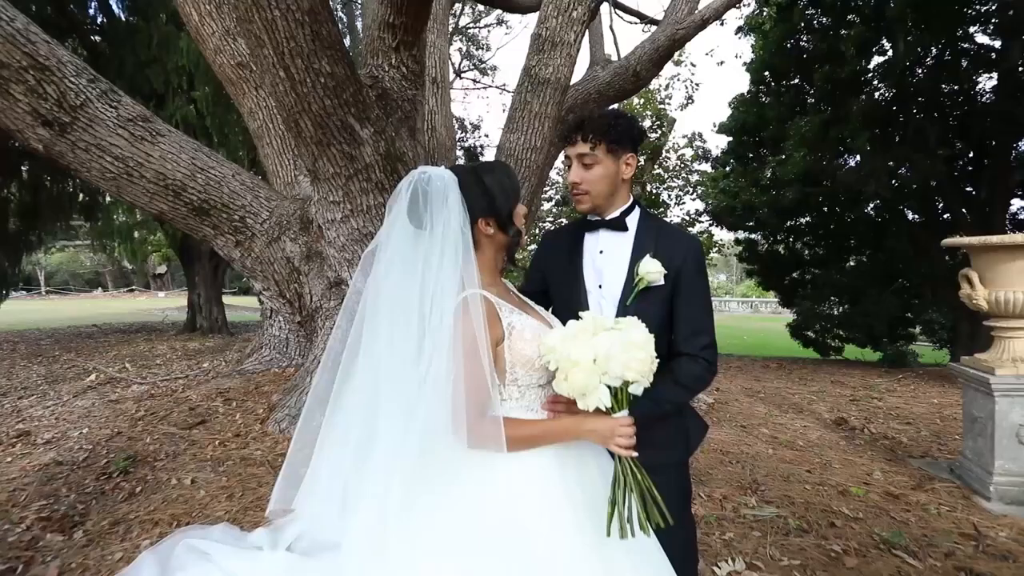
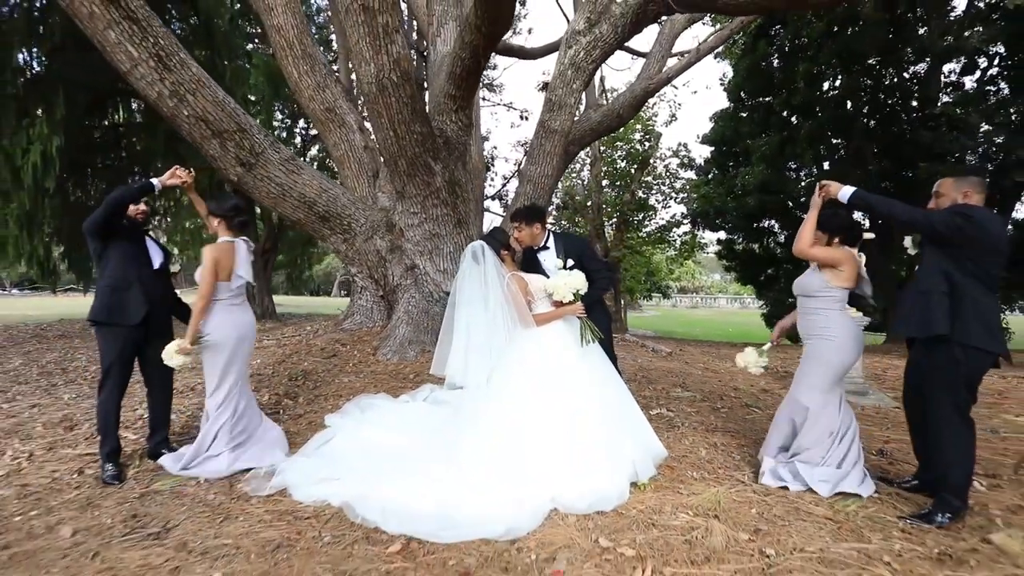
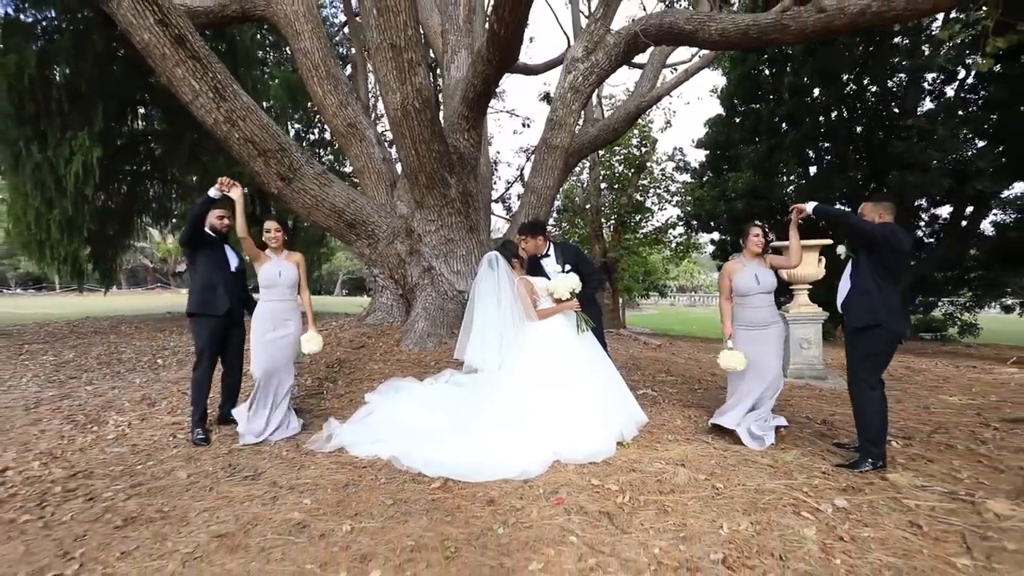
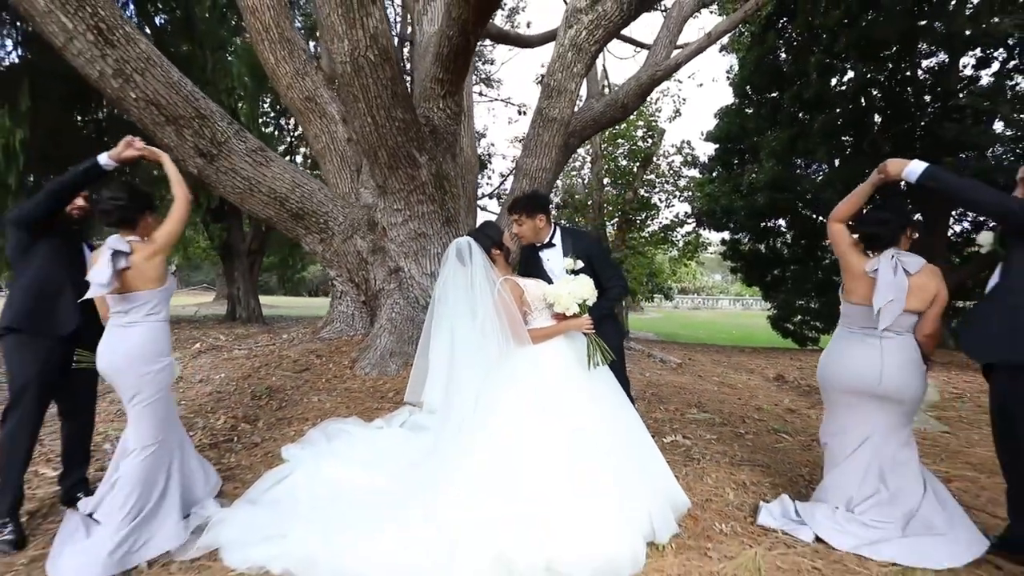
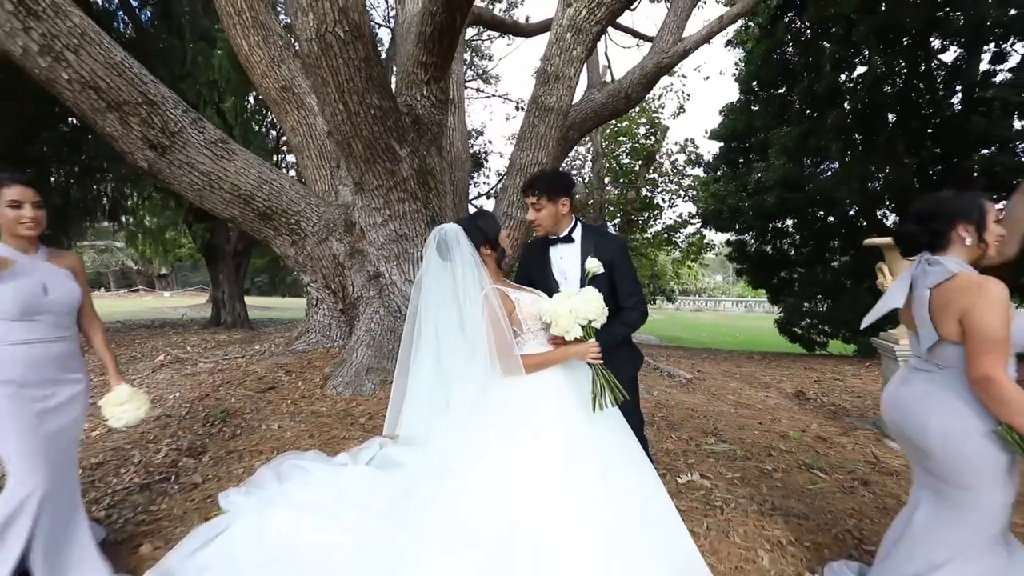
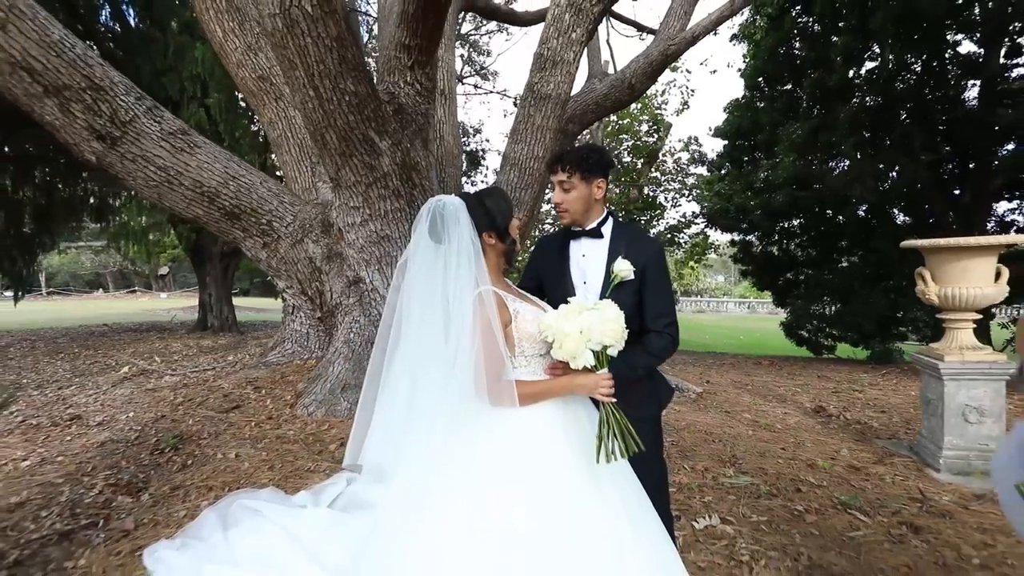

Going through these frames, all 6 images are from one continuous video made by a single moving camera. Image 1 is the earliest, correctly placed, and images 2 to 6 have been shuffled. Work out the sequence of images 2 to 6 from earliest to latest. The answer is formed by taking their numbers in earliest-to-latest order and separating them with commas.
6, 5, 4, 2, 3
